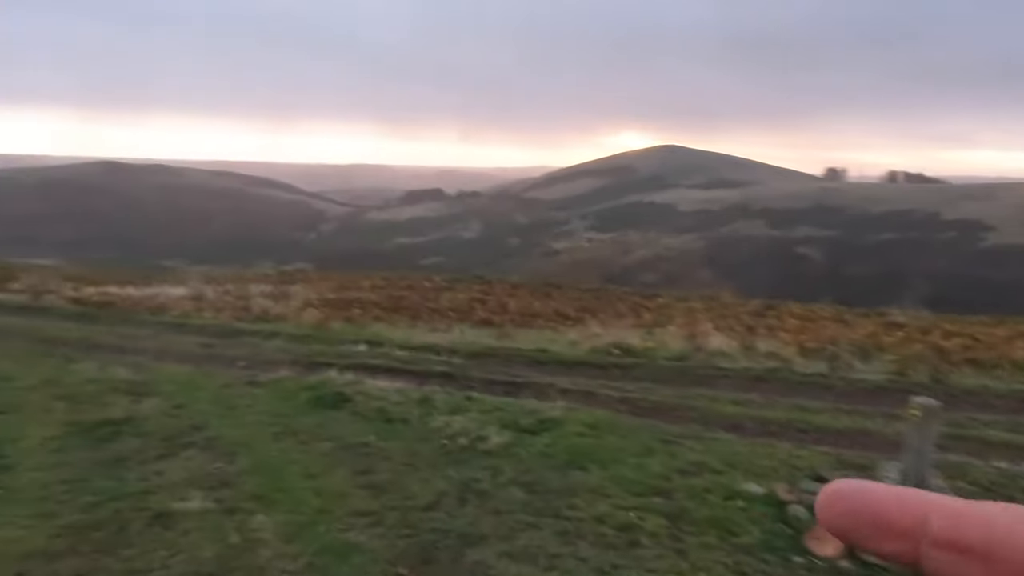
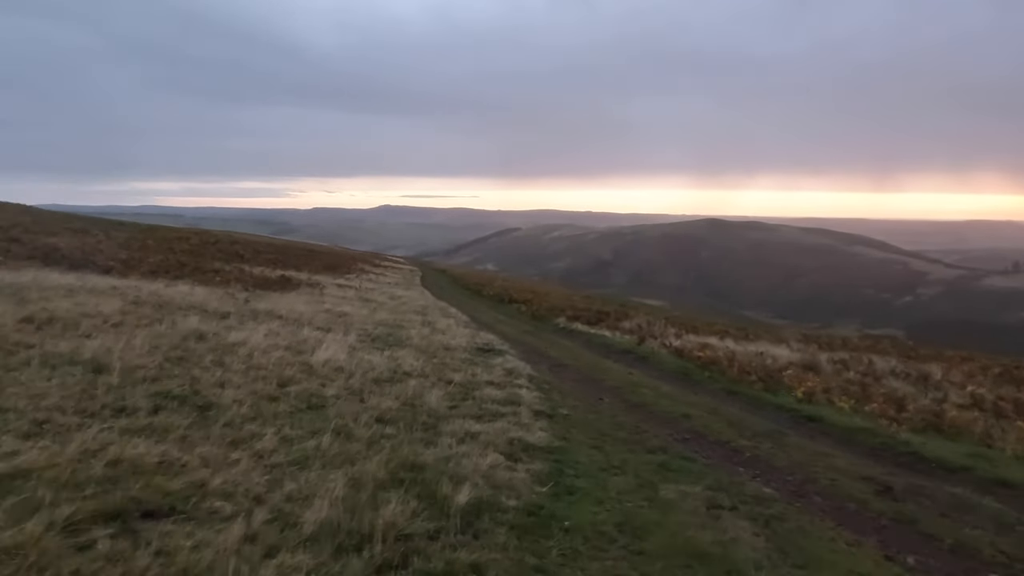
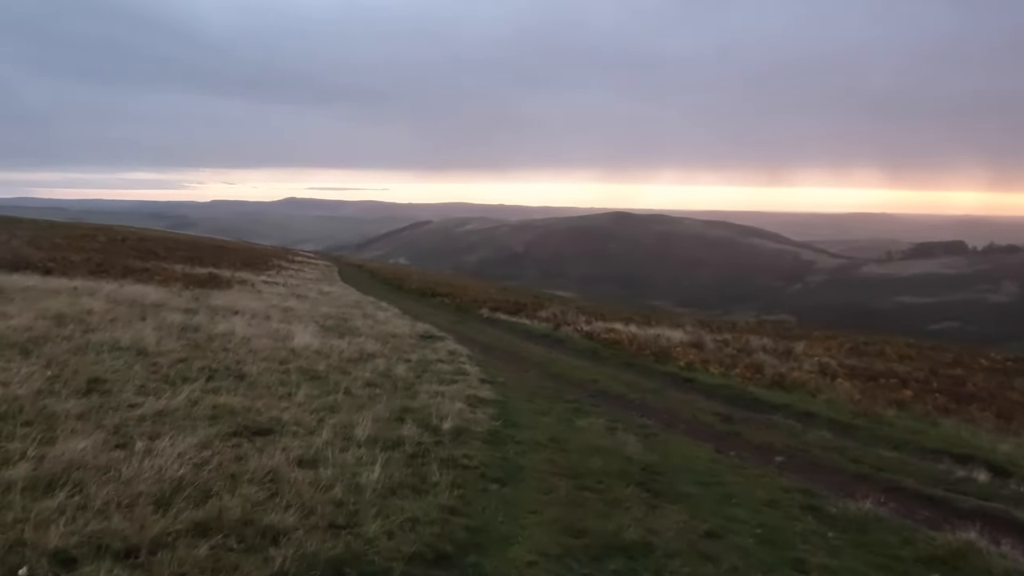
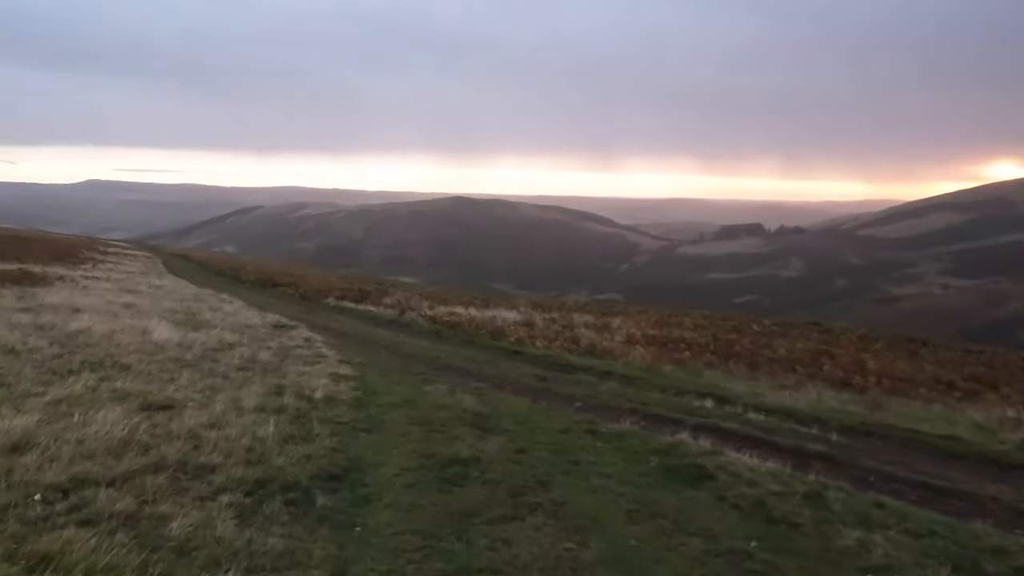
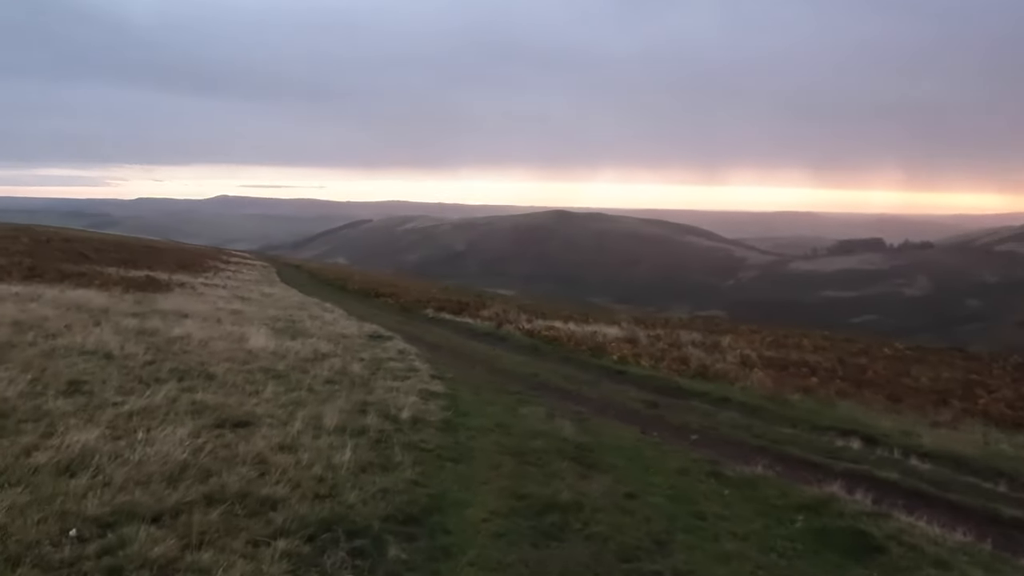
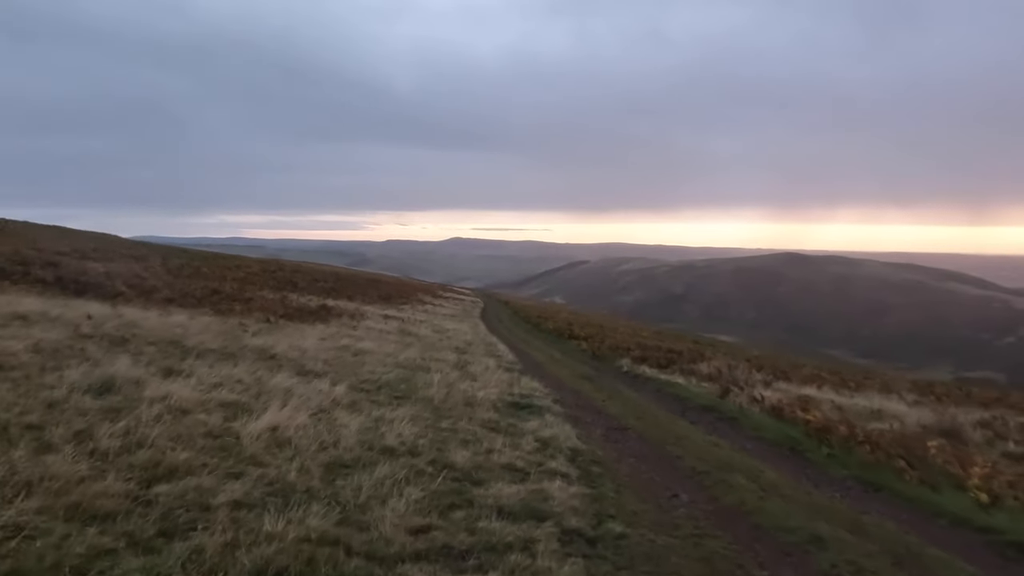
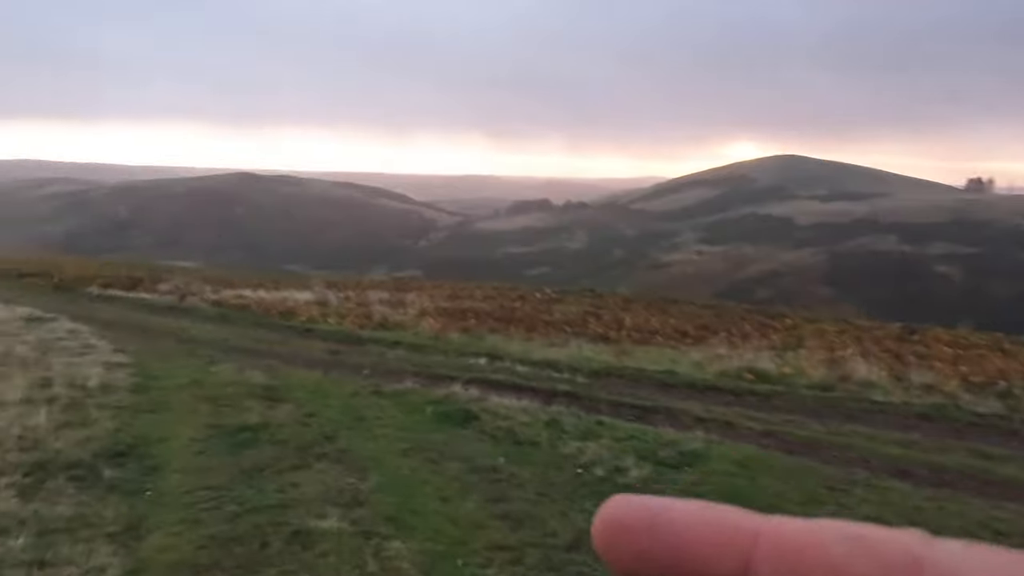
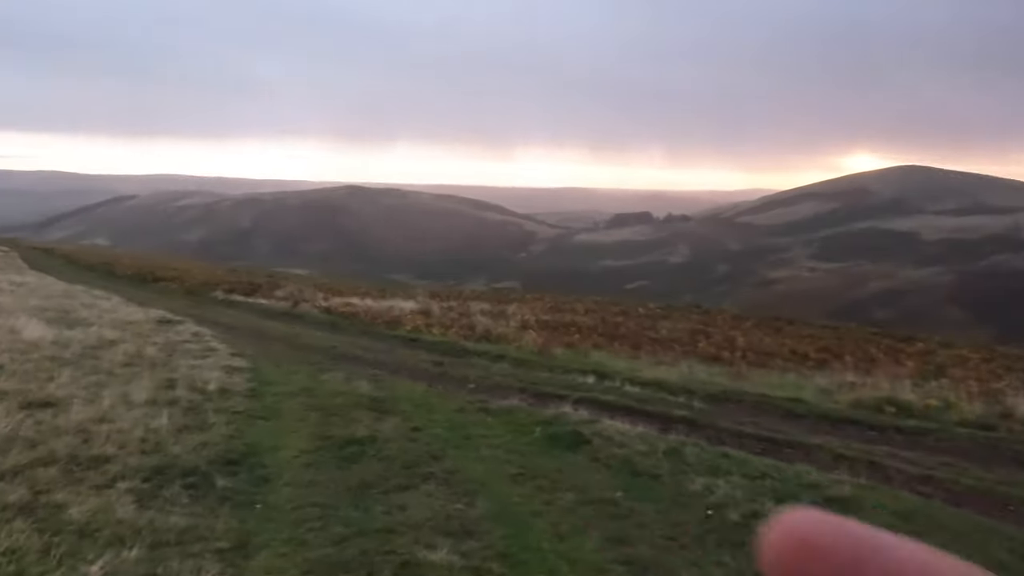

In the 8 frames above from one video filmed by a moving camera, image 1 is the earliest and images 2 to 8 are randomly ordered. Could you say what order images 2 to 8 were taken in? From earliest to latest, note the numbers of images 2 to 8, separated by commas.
7, 8, 4, 5, 3, 2, 6
